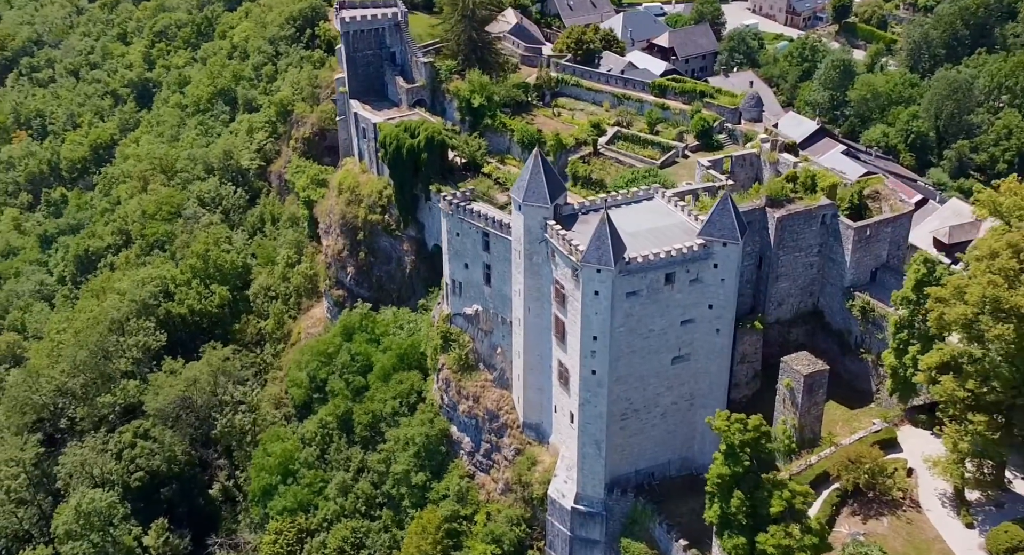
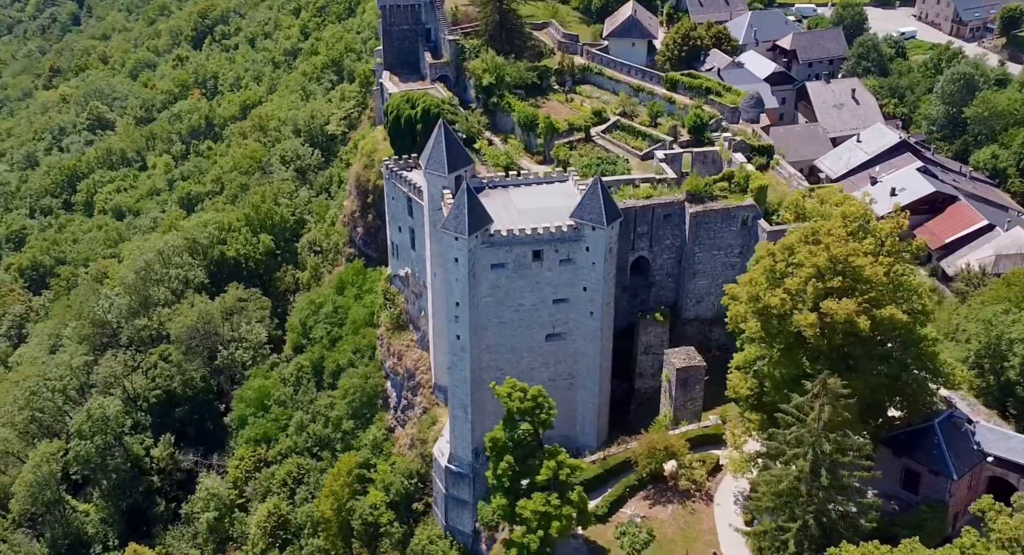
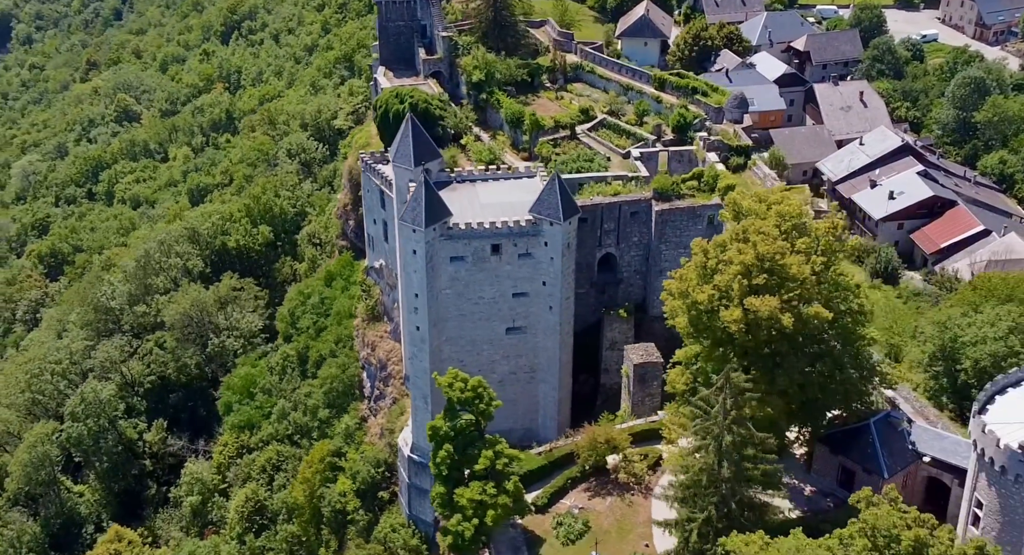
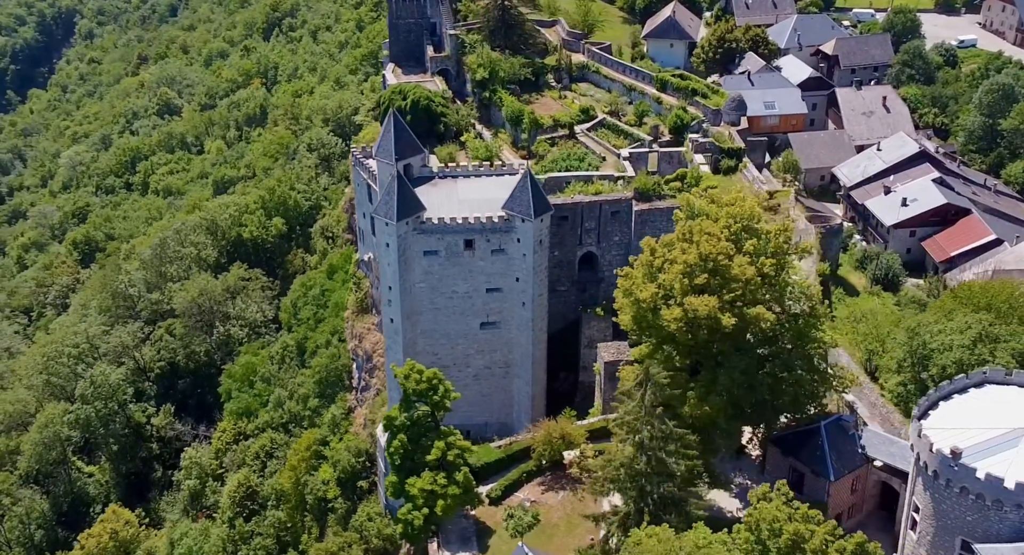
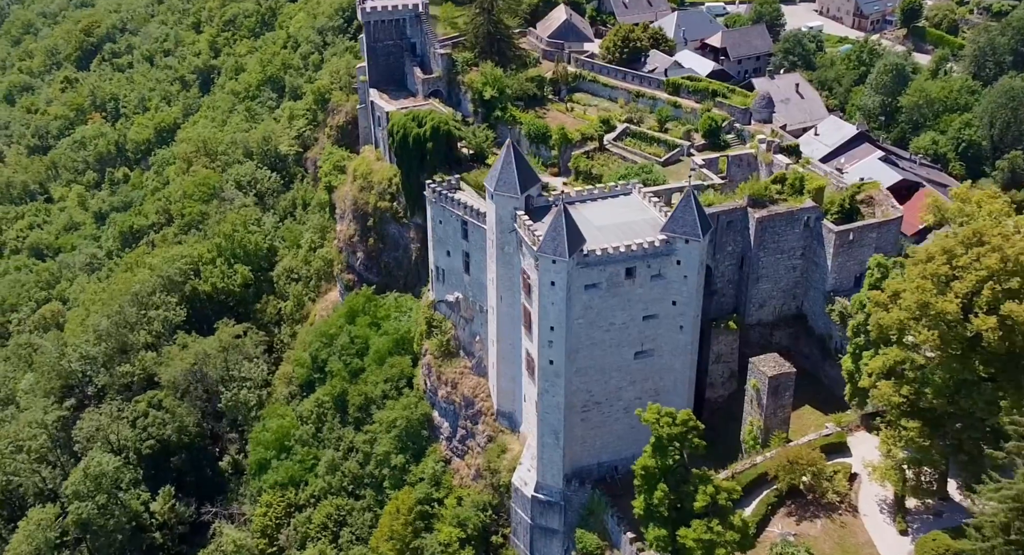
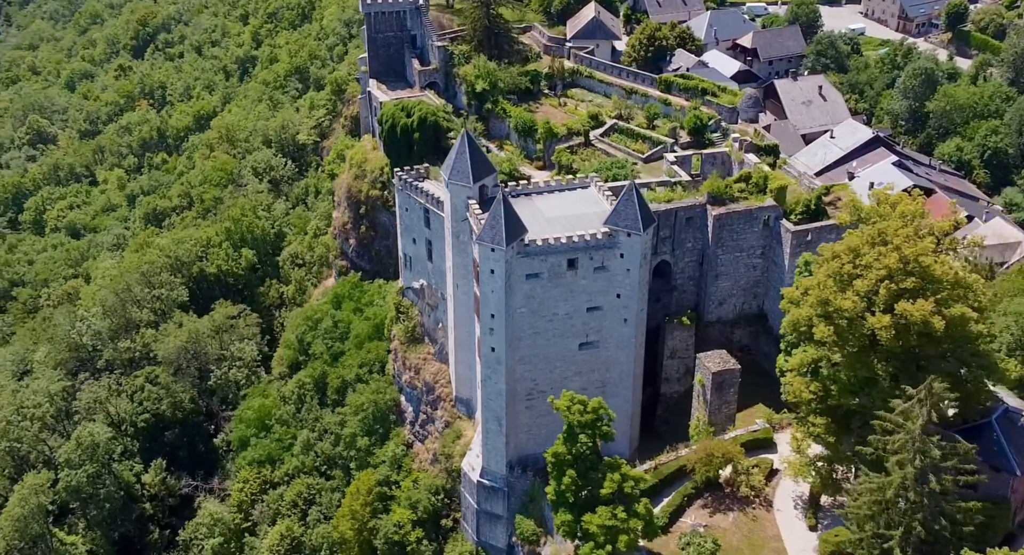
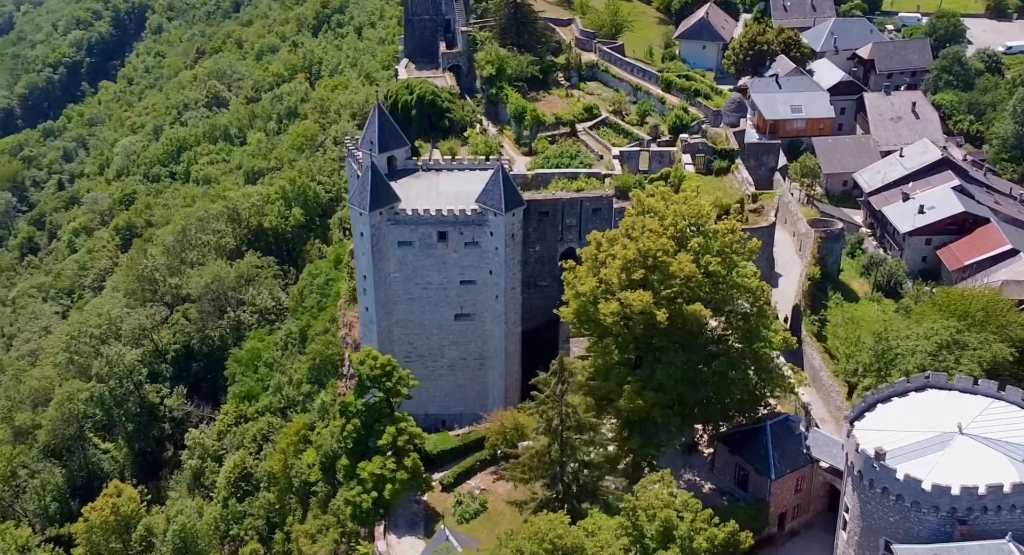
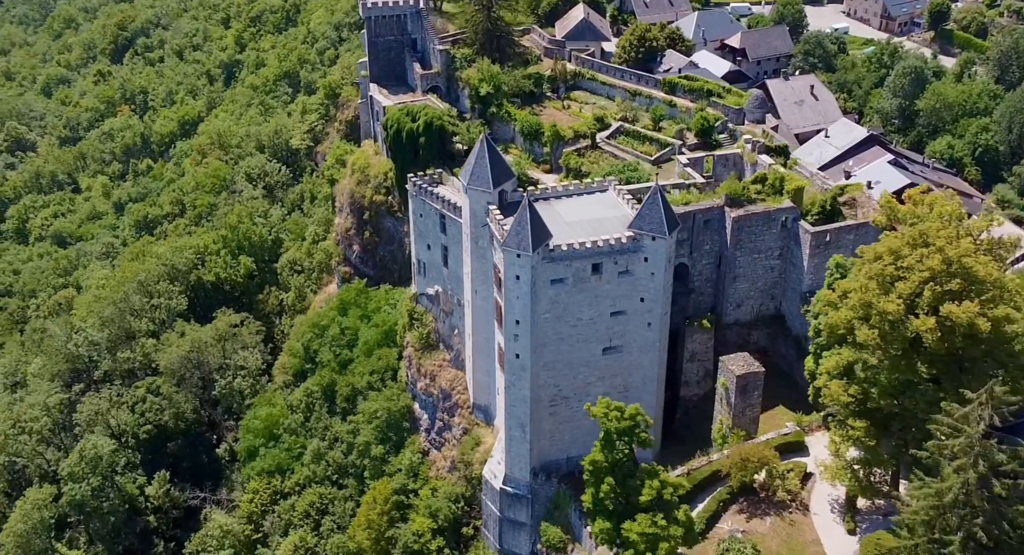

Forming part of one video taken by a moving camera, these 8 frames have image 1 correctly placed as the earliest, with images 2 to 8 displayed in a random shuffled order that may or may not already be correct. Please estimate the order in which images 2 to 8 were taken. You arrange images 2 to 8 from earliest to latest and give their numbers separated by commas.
5, 8, 6, 2, 3, 4, 7
